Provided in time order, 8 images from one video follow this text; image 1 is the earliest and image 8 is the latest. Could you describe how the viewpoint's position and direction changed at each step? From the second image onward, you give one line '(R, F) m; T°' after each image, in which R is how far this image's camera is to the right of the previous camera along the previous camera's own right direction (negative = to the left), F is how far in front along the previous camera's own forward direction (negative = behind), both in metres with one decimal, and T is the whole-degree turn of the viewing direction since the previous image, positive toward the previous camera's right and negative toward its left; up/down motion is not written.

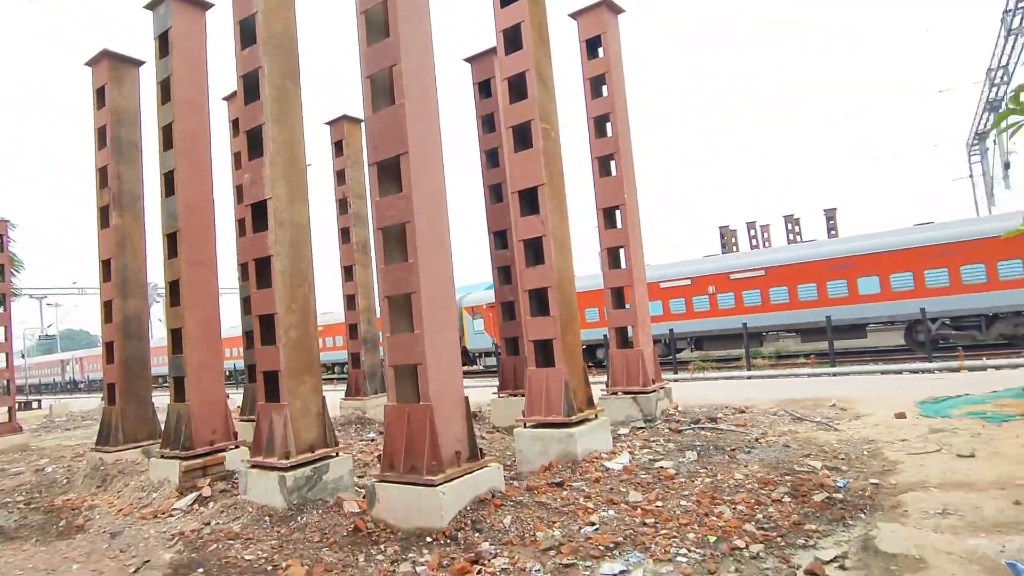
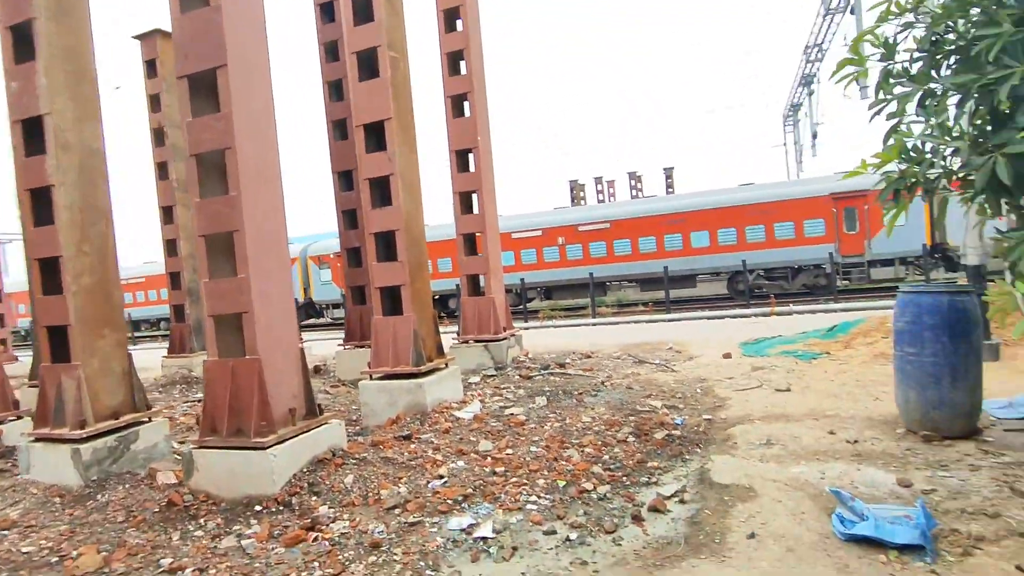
(+0.1, +0.3) m; +13°
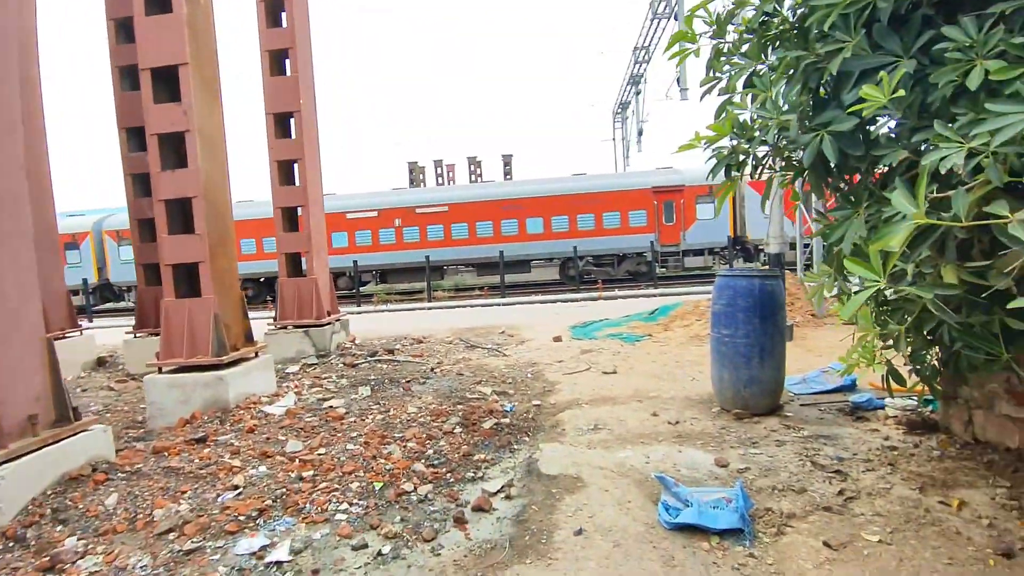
(+0.2, +0.4) m; +15°
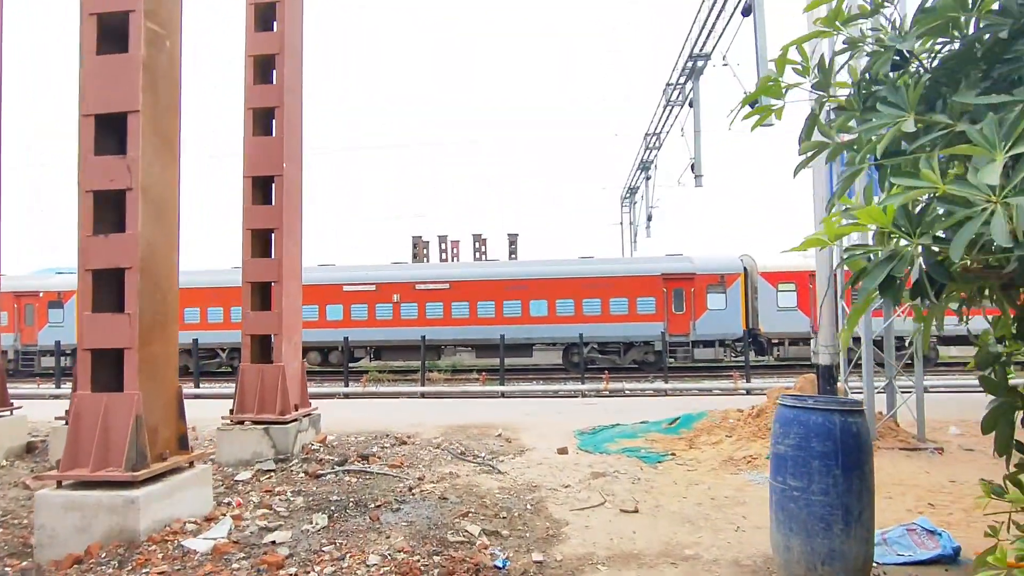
(0.0, +1.1) m; 0°
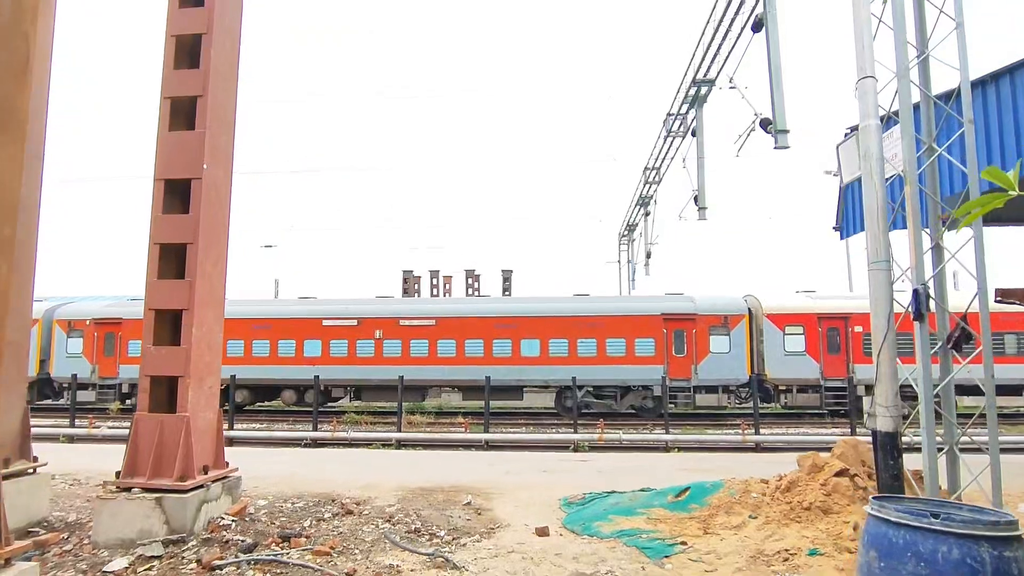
(+0.2, +1.4) m; 0°
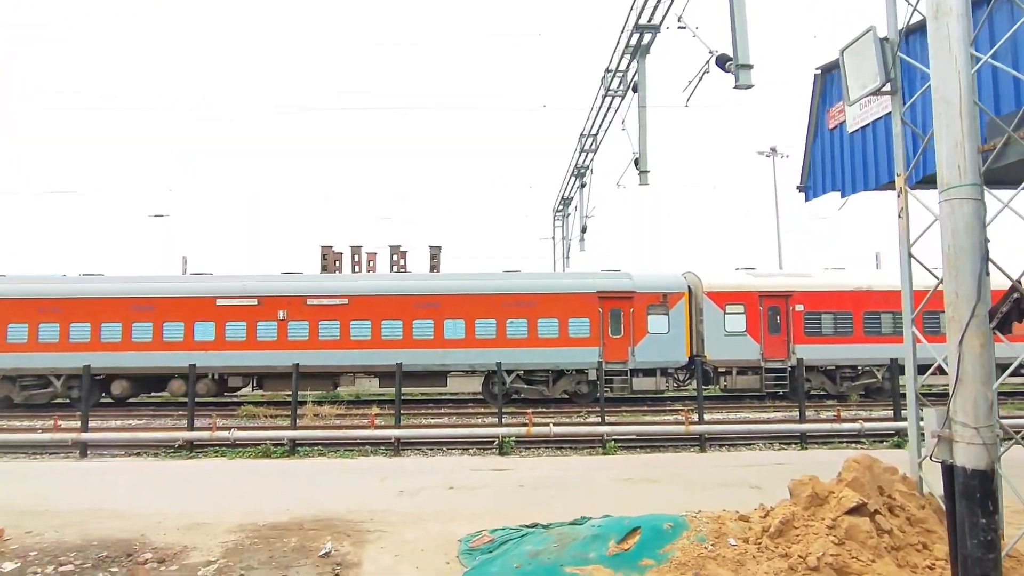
(+0.5, +2.1) m; +6°
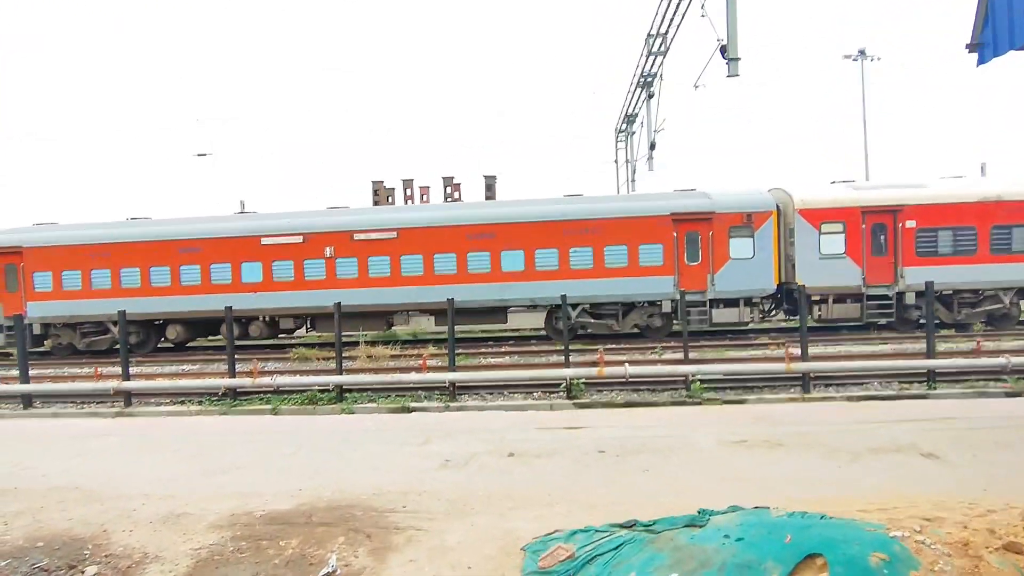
(-0.1, +1.8) m; -6°
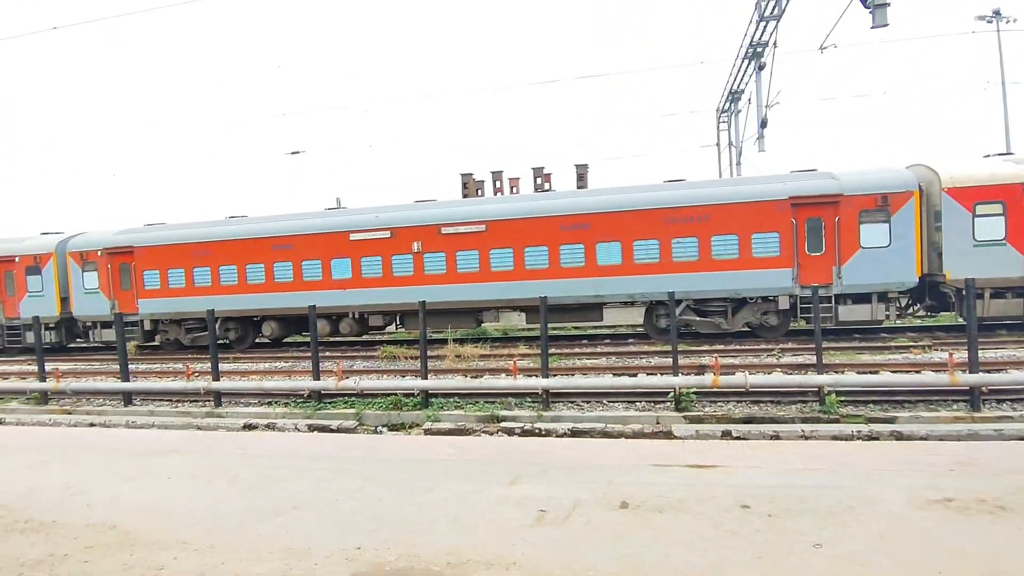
(-0.2, +1.2) m; -8°
